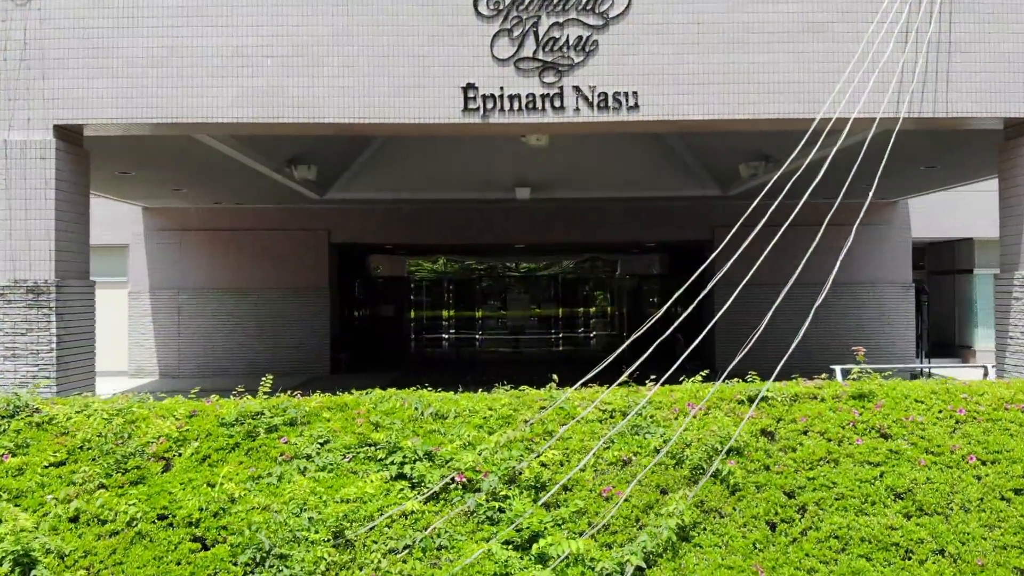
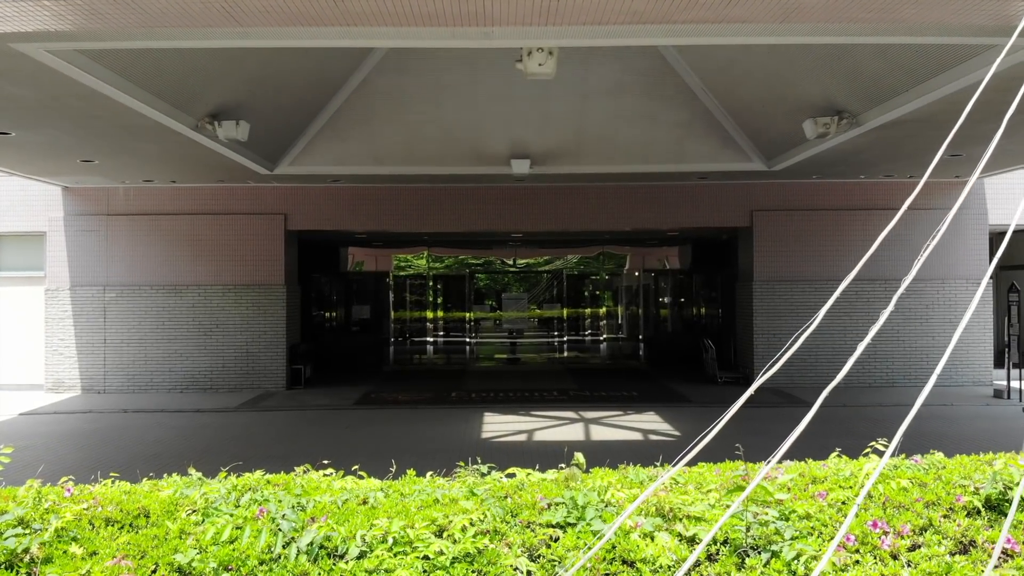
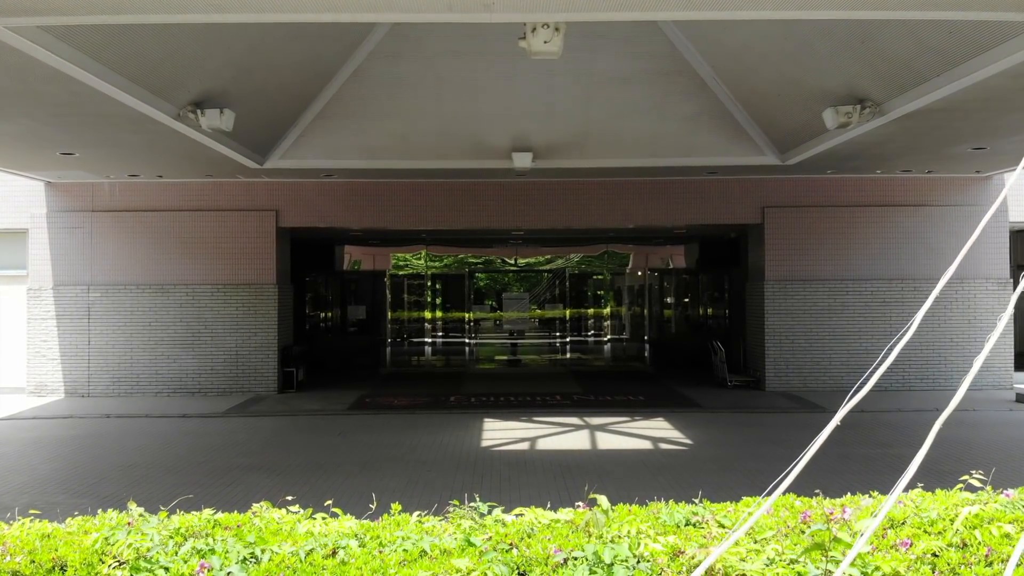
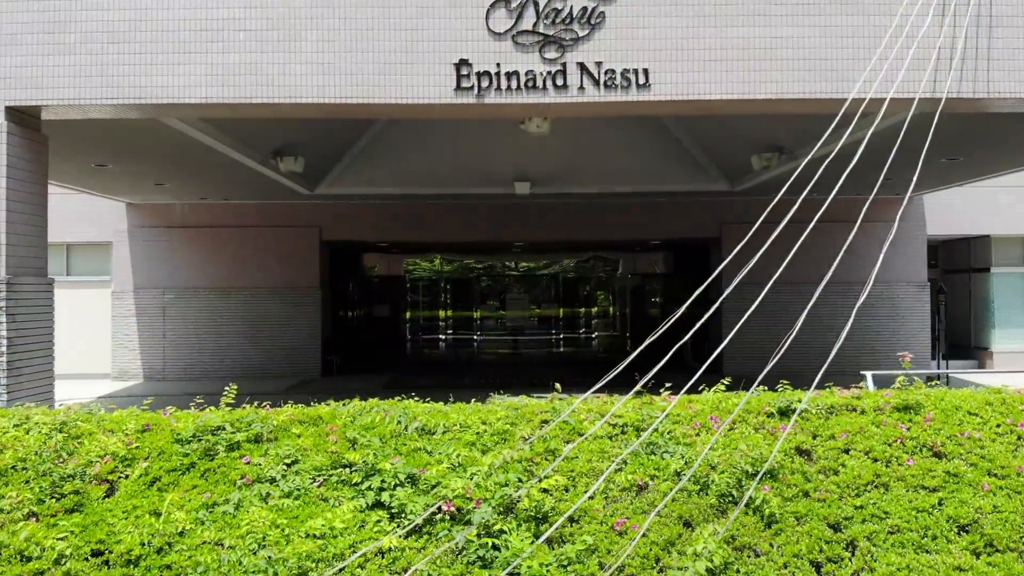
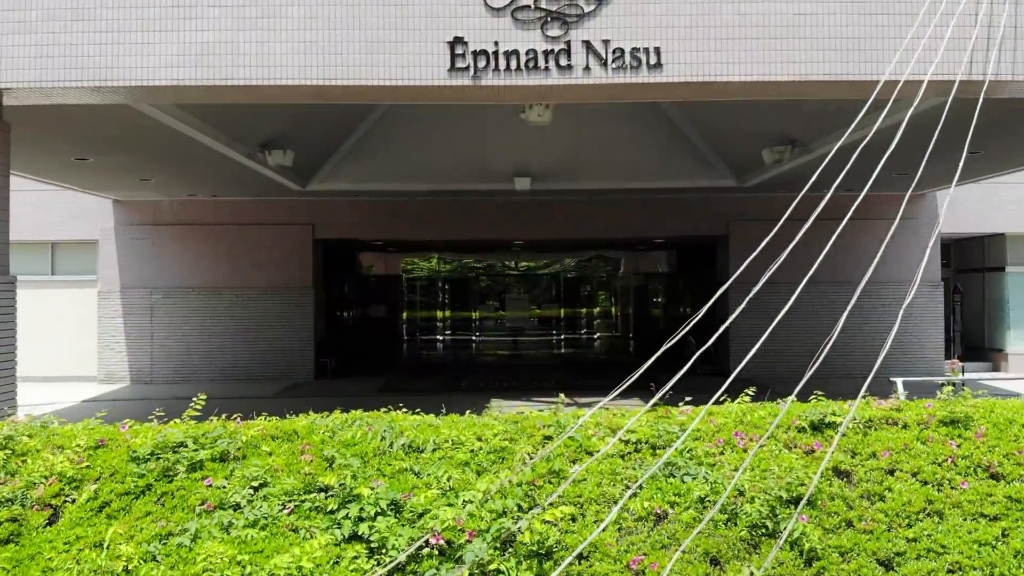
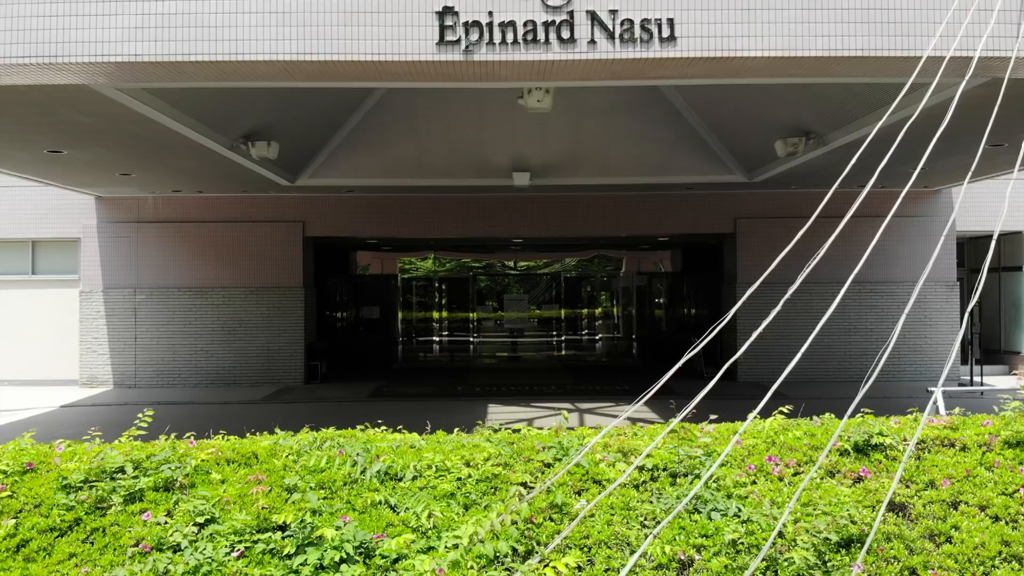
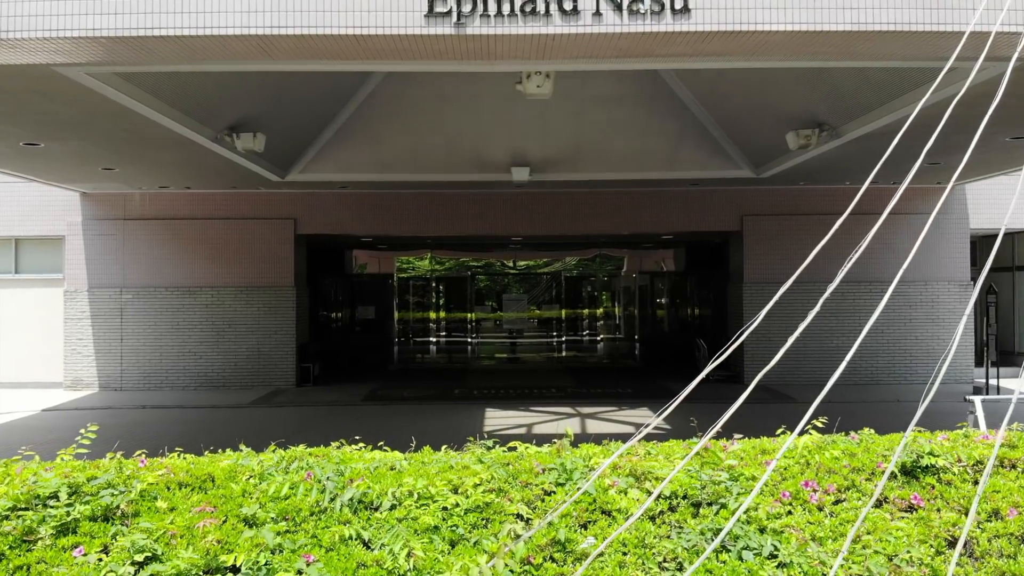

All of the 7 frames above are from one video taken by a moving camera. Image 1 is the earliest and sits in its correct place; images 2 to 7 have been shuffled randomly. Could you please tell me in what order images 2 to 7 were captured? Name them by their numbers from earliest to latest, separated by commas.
4, 5, 6, 7, 2, 3
